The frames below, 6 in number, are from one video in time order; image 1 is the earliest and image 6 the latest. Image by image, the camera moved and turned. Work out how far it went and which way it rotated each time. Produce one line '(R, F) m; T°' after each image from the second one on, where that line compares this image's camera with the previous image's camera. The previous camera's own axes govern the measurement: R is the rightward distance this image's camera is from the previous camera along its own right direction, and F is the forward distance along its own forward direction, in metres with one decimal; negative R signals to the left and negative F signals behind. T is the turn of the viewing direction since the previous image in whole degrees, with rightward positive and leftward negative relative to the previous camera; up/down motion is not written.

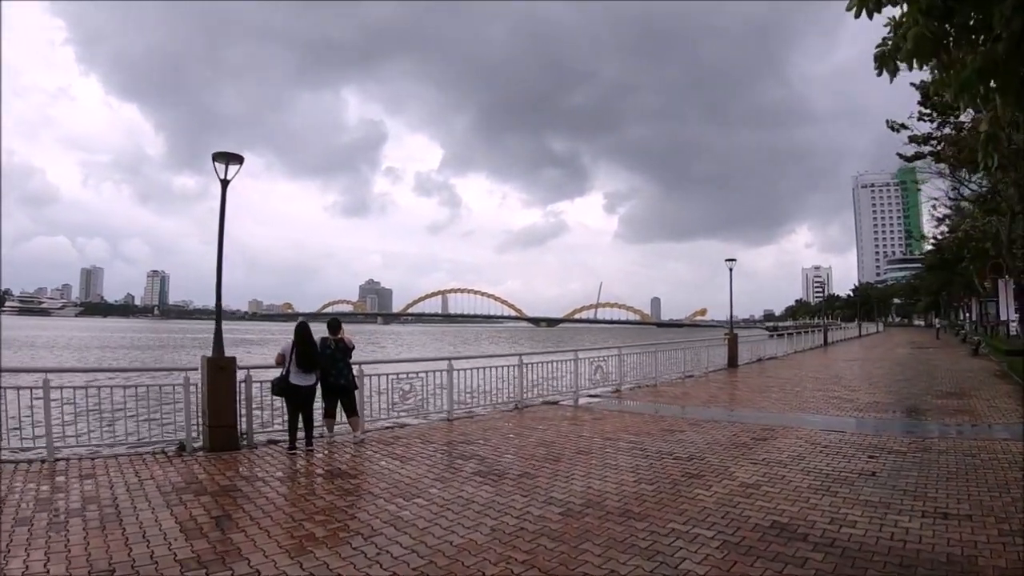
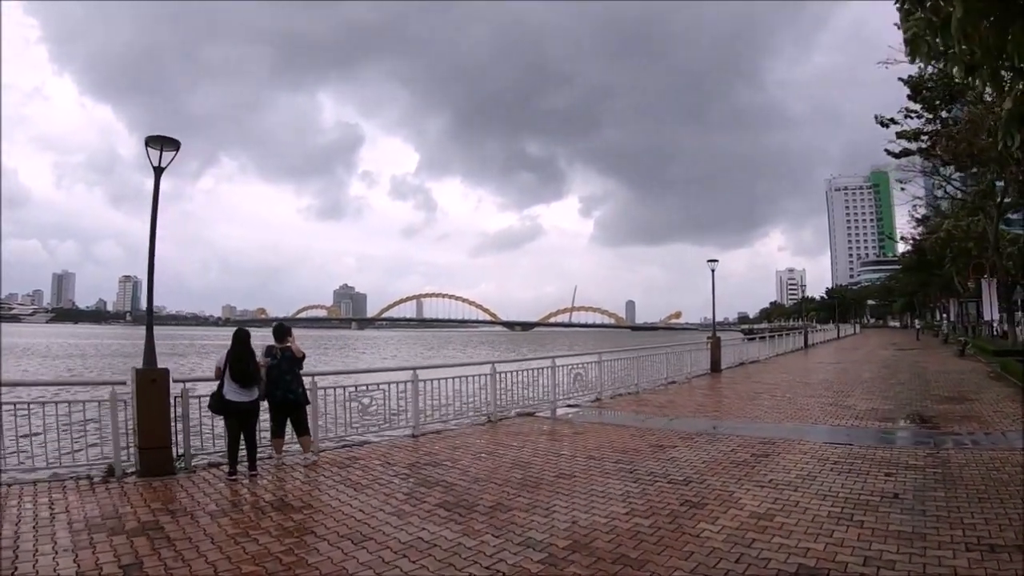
(+0.1, +1.0) m; +2°
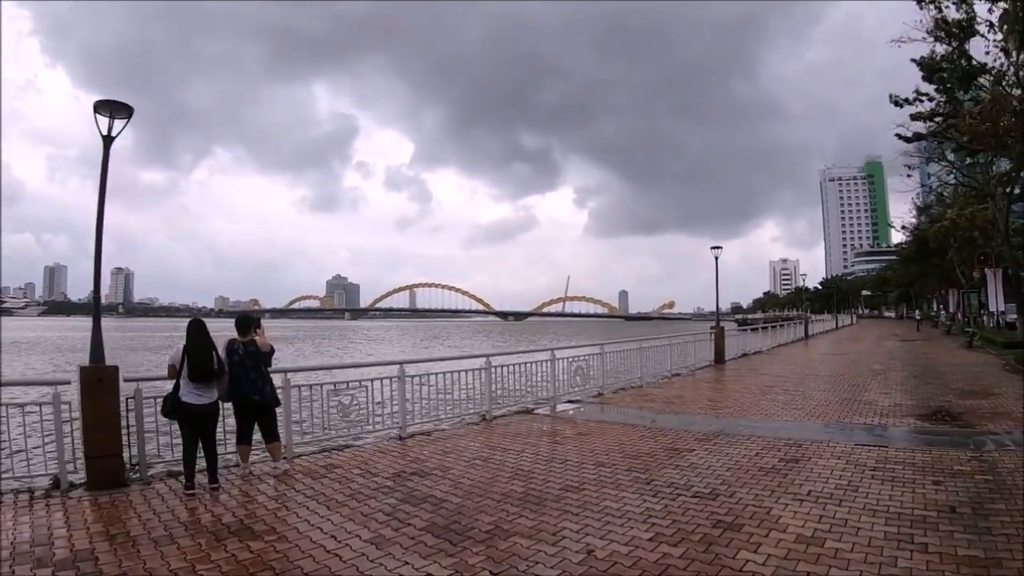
(0.0, +0.9) m; +1°
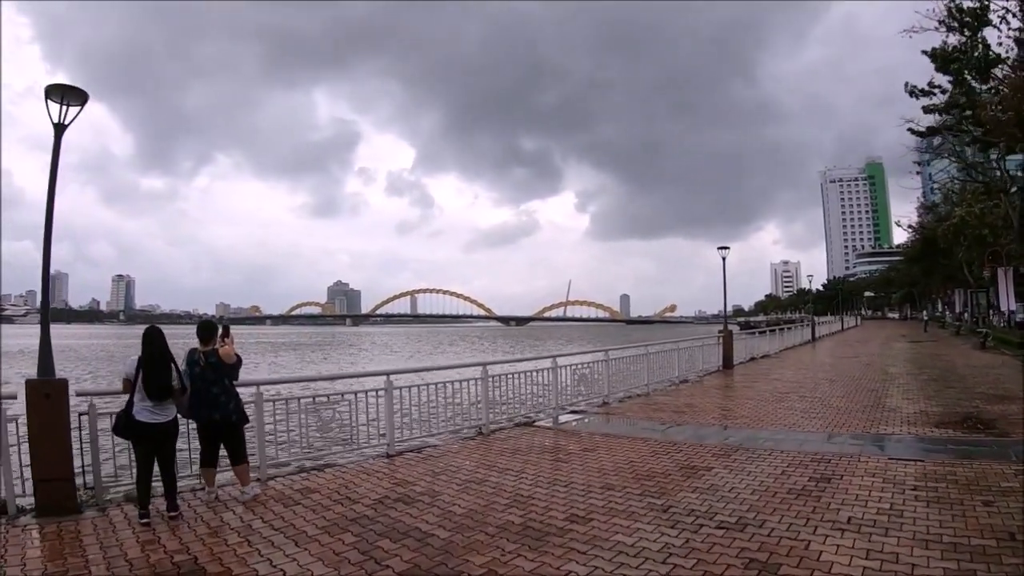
(0.0, +0.7) m; 0°
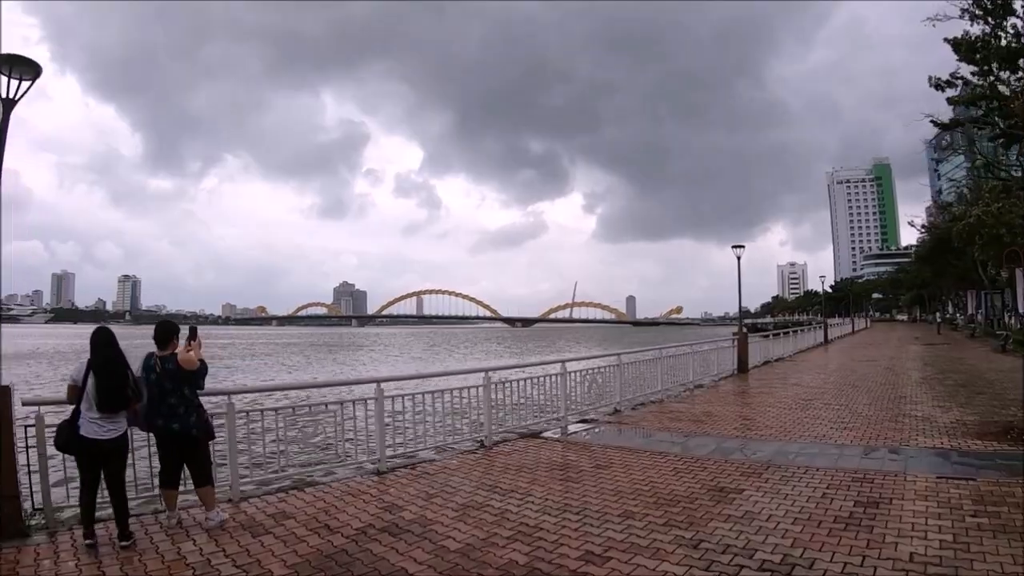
(0.0, +0.8) m; 0°
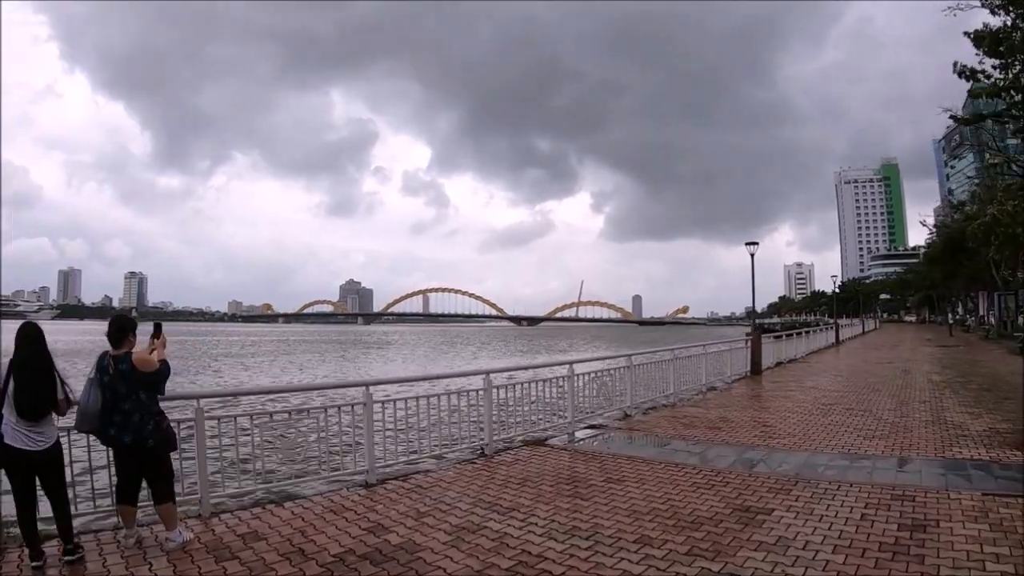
(0.0, +0.6) m; 0°
